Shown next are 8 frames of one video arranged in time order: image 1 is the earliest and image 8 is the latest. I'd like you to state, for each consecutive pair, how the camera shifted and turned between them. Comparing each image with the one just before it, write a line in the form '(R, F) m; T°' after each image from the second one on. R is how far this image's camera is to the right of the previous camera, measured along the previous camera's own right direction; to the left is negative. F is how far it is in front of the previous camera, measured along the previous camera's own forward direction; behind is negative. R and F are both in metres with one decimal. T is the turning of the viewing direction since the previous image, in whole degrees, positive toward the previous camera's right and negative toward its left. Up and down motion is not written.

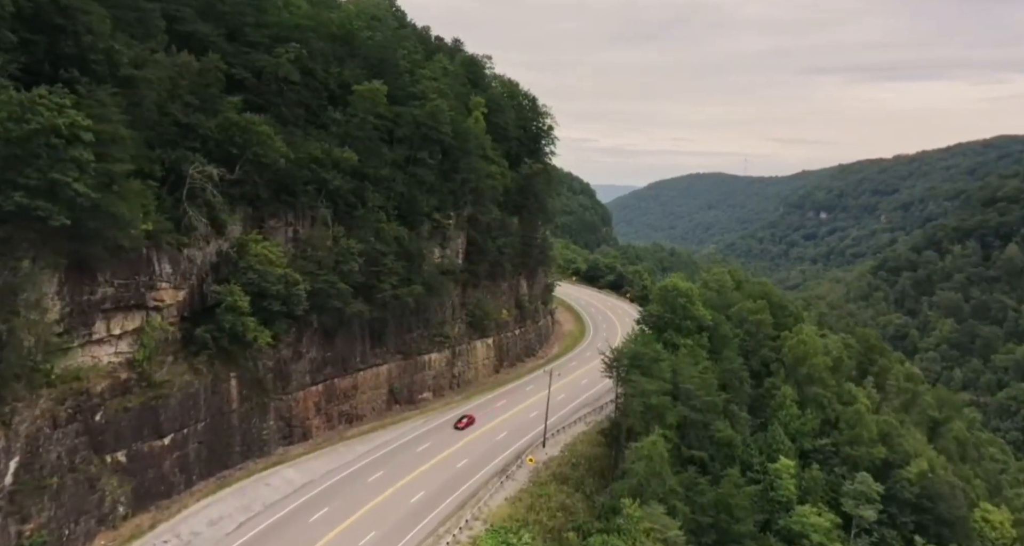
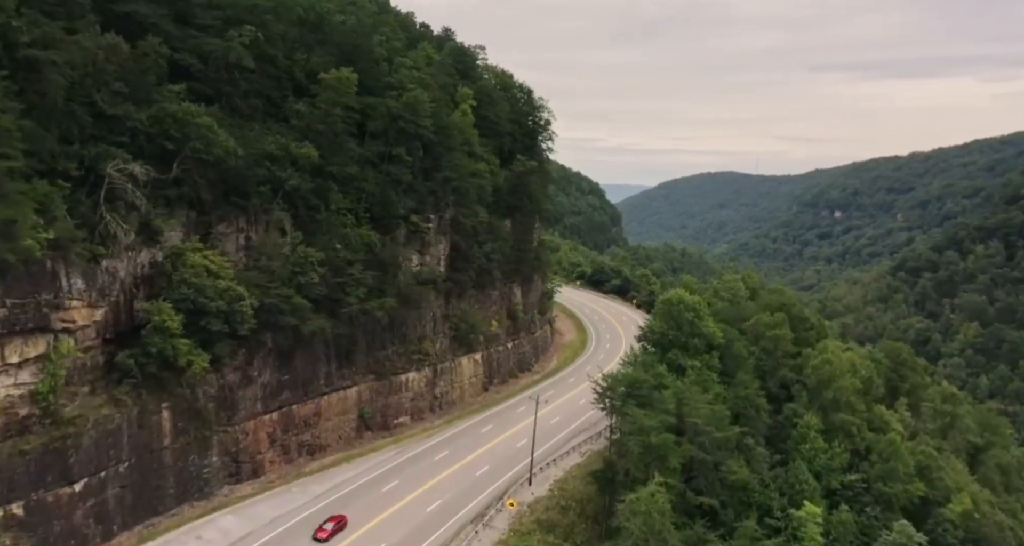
(+1.4, +5.5) m; -1°
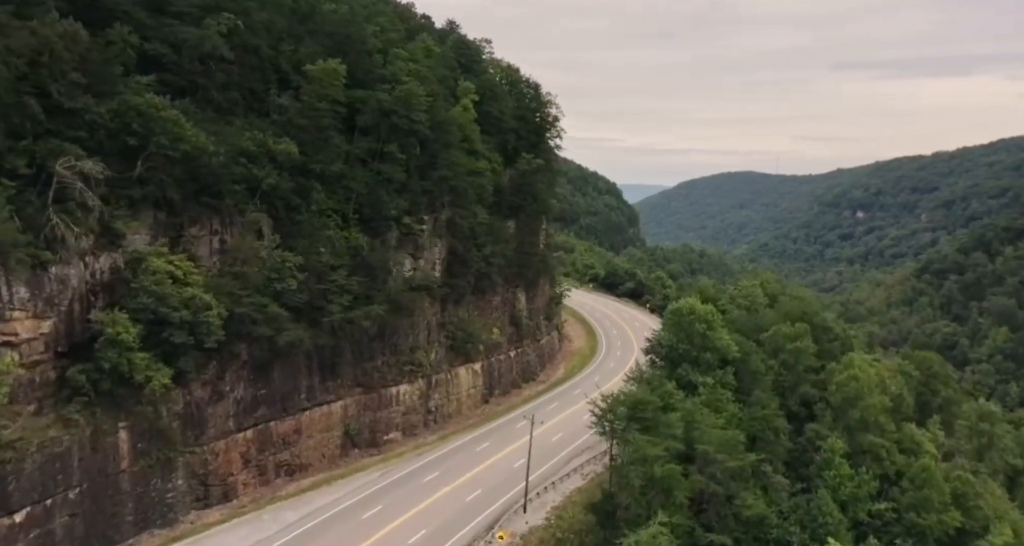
(+1.0, +3.2) m; -1°
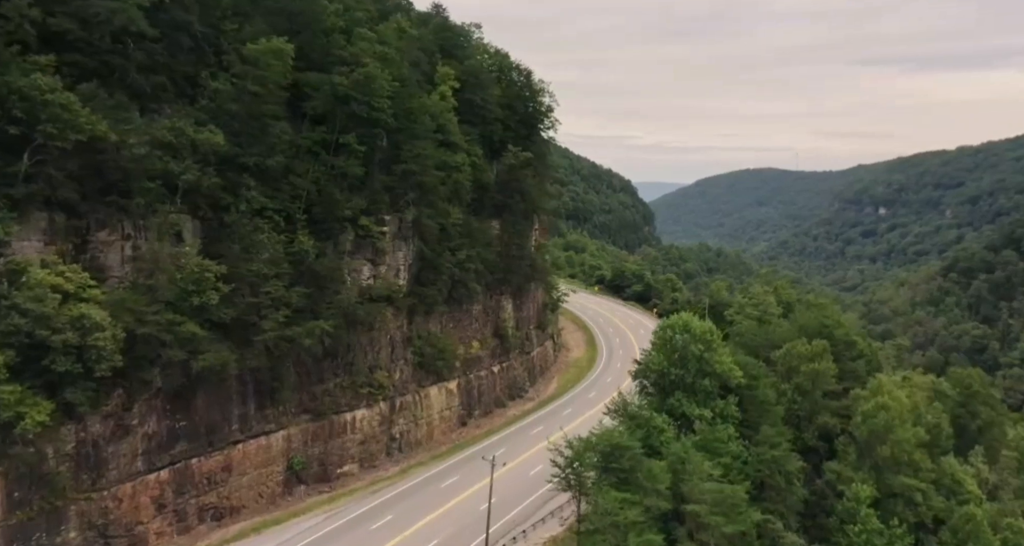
(+2.1, +5.6) m; -1°
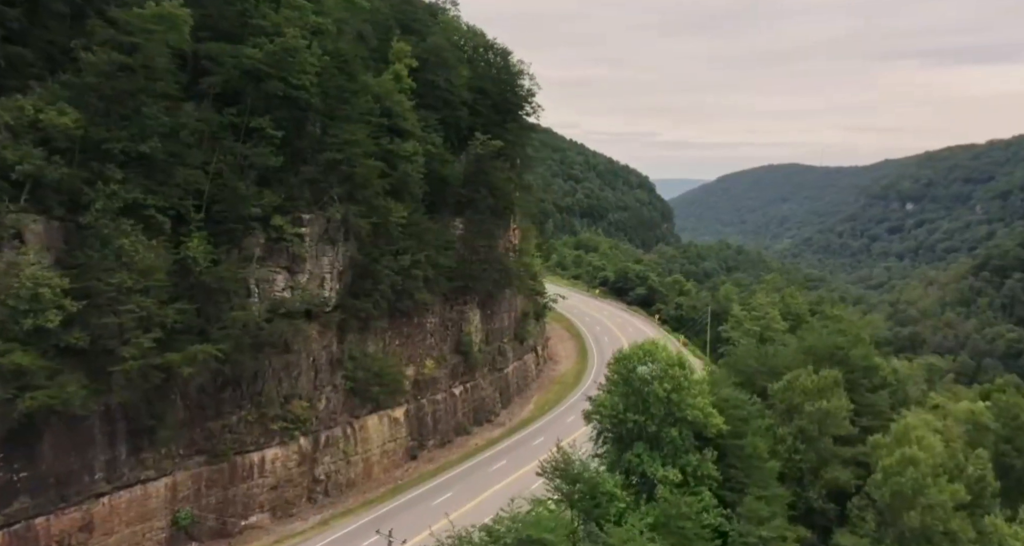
(+3.0, +6.7) m; -2°
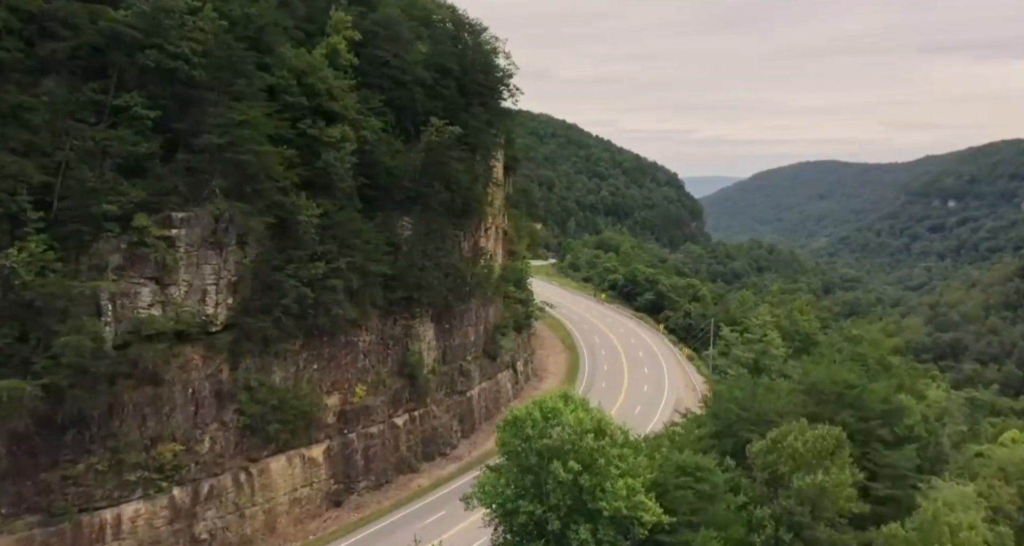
(+3.4, +6.7) m; -2°
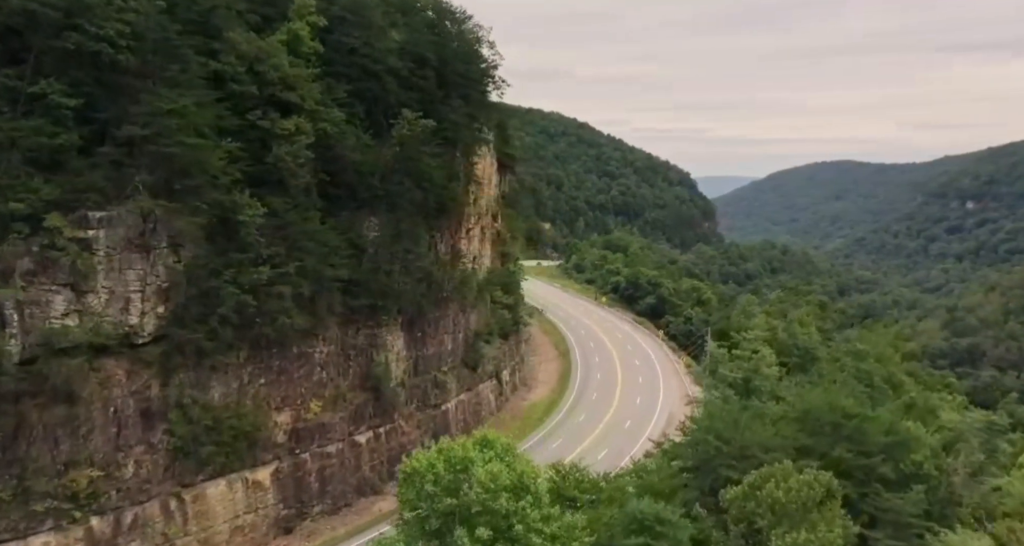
(+1.6, +2.9) m; -1°
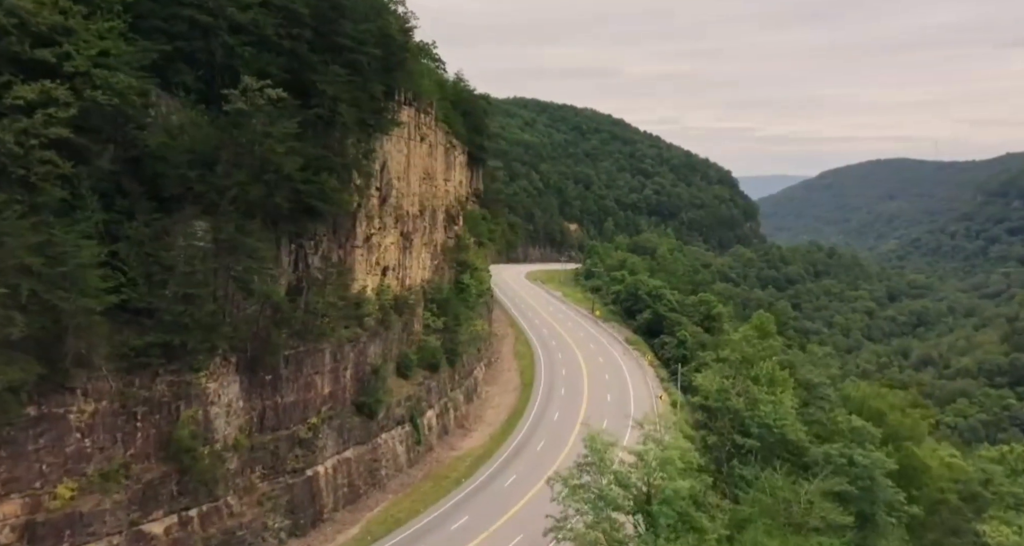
(+5.4, +9.5) m; -3°
